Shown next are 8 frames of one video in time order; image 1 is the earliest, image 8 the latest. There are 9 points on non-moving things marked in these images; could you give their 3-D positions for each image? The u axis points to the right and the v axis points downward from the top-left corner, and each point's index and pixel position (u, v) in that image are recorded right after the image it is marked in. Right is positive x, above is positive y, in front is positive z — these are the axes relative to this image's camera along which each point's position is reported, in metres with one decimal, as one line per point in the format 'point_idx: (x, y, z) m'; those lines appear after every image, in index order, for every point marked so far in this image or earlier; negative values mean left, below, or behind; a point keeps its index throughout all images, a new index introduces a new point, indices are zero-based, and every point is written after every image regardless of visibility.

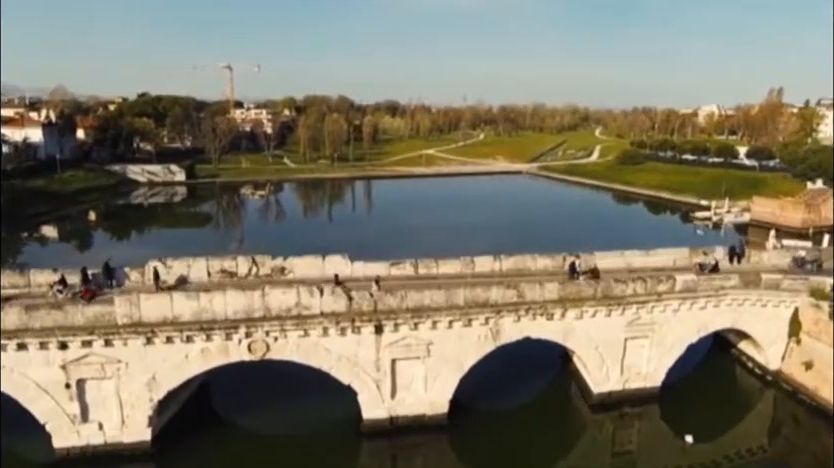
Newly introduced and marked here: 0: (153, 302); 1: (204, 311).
0: (-3.1, -0.8, +6.9) m
1: (-2.5, -0.9, +7.0) m
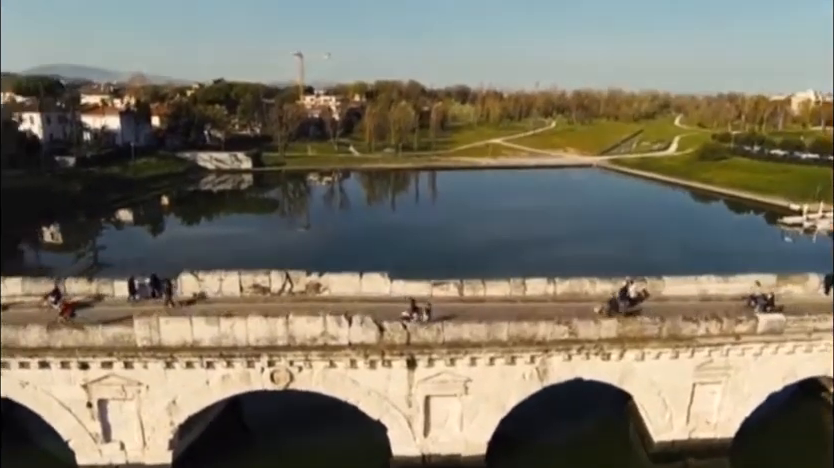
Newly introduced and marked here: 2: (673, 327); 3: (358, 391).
0: (-2.7, -1.0, +6.5) m
1: (-2.2, -1.2, +6.6) m
2: (+3.0, -1.1, +7.0) m
3: (-0.7, -1.8, +6.8) m
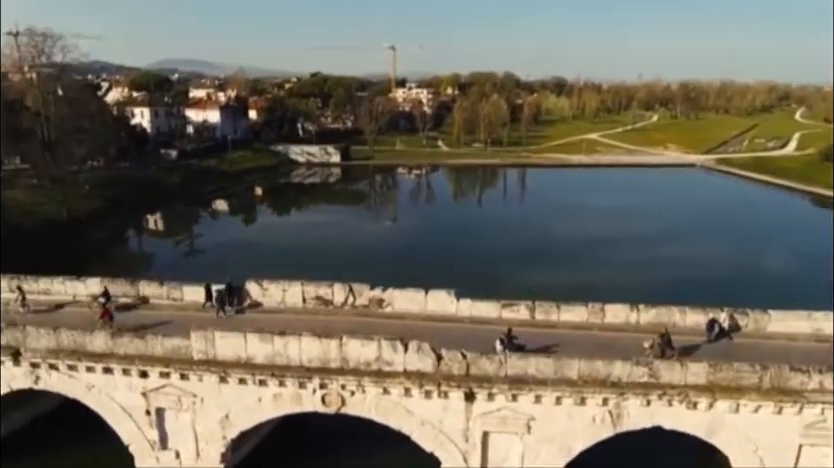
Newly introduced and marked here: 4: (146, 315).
0: (-2.1, -1.2, +6.4) m
1: (-1.5, -1.3, +6.4) m
2: (+3.7, -1.5, +6.0) m
3: (-0.1, -2.0, +6.4) m
4: (-3.7, -1.1, +7.9) m
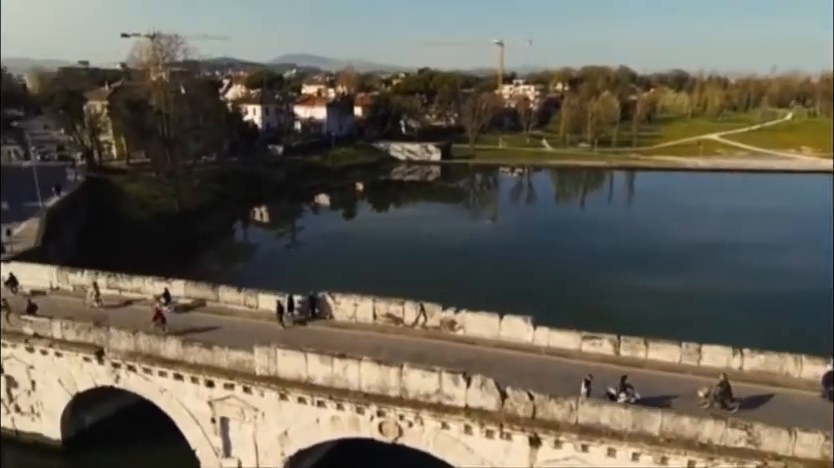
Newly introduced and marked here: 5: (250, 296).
0: (-1.4, -1.4, +6.3) m
1: (-0.8, -1.5, +6.2) m
2: (+4.2, -1.9, +5.0) m
3: (+0.6, -2.3, +6.0) m
4: (-2.8, -1.2, +8.1) m
5: (-2.4, -0.9, +8.4) m
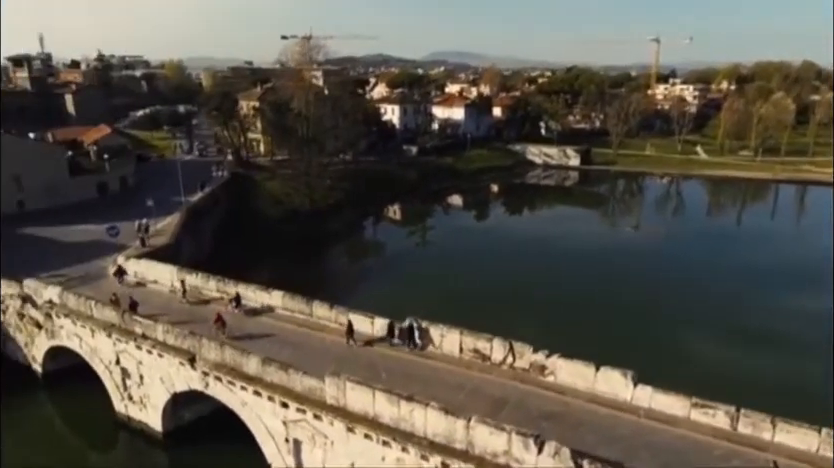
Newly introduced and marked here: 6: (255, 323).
0: (-0.6, -1.7, +6.1) m
1: (-0.1, -1.9, +5.9) m
2: (+4.4, -2.6, +3.5) m
3: (+1.1, -2.7, +5.3) m
4: (-1.5, -1.4, +8.2) m
5: (-1.1, -1.1, +8.3) m
6: (-2.5, -1.3, +8.7) m
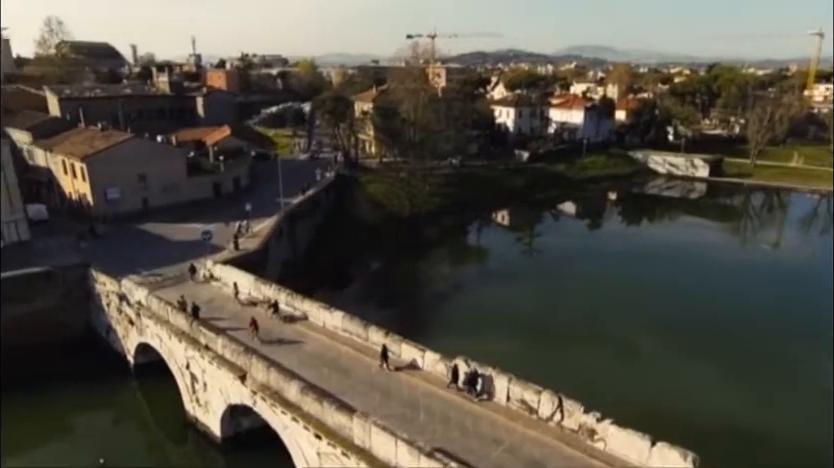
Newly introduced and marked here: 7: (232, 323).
0: (-0.4, -2.1, +5.9) m
1: (+0.1, -2.3, +5.6) m
2: (+4.0, -3.3, +2.3) m
3: (+1.1, -3.2, +4.8) m
4: (-0.8, -1.8, +8.1) m
5: (-0.3, -1.5, +8.1) m
6: (-1.6, -1.6, +8.8) m
7: (-3.2, -1.3, +9.5) m
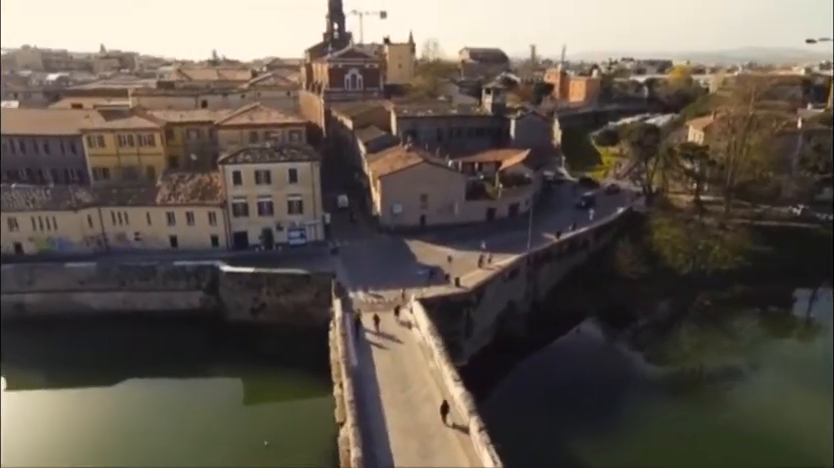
0: (-0.5, -3.2, +6.2) m
1: (-0.4, -3.5, +5.7) m
2: (+0.7, -4.9, +0.8) m
3: (-0.2, -4.5, +4.5) m
4: (+0.4, -2.9, +8.2) m
5: (+0.9, -2.7, +8.0) m
6: (+0.2, -2.6, +9.2) m
7: (-0.7, -2.2, +10.6) m
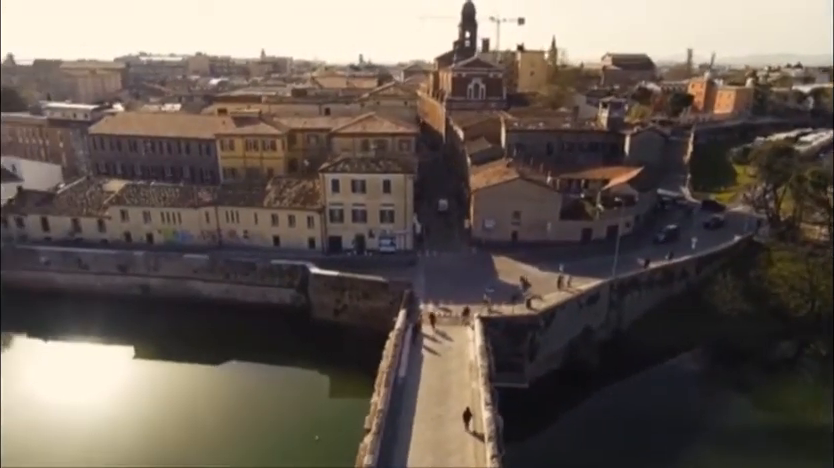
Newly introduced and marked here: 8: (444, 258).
0: (-0.7, -3.5, +6.6) m
1: (-0.8, -3.8, +6.1) m
2: (-0.9, -5.2, +1.1) m
3: (-0.9, -4.8, +4.9) m
4: (+0.6, -3.3, +8.4) m
5: (+1.0, -3.2, +8.0) m
6: (+0.7, -3.0, +9.4) m
7: (+0.2, -2.5, +11.0) m
8: (+0.8, -0.7, +17.5) m
